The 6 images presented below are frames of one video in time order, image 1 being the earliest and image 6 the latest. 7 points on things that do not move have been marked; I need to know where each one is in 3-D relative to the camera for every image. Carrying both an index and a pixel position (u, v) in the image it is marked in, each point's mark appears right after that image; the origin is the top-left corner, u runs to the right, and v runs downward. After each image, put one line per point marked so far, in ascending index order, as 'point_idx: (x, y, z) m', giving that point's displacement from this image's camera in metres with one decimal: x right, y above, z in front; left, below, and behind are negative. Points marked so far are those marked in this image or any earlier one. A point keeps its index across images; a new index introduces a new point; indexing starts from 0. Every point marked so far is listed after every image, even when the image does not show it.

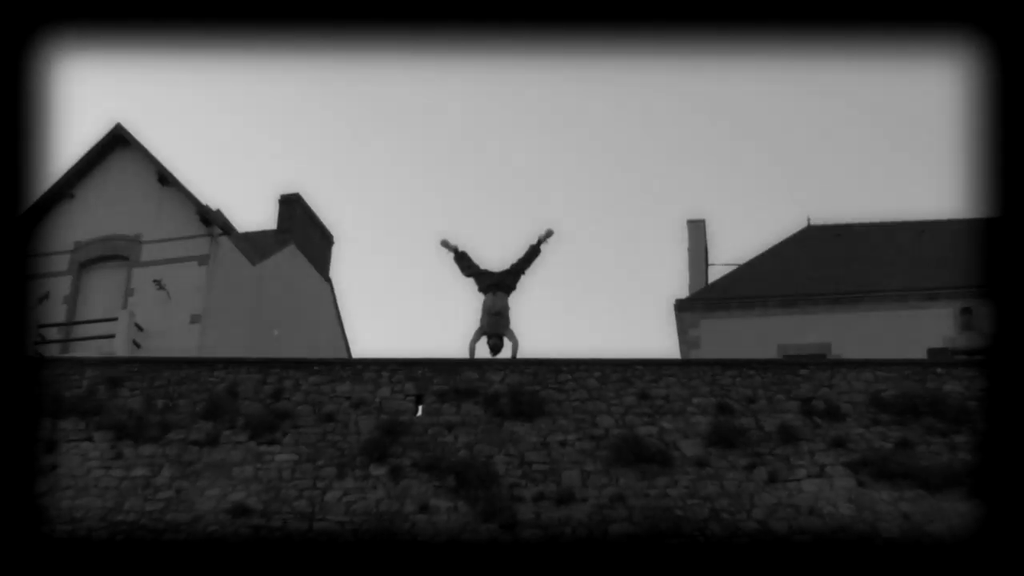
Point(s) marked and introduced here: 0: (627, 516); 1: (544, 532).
0: (+1.3, -2.6, +13.1) m
1: (+0.4, -2.8, +13.0) m
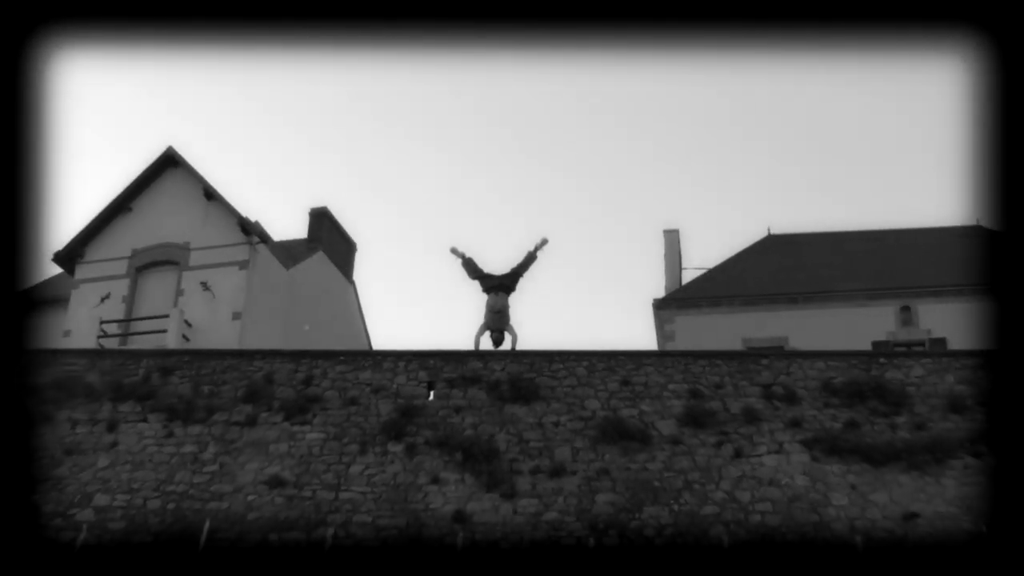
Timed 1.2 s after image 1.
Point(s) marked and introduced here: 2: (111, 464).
0: (+1.3, -2.6, +15.1) m
1: (+0.4, -2.8, +15.0) m
2: (-5.6, -2.4, +15.9) m
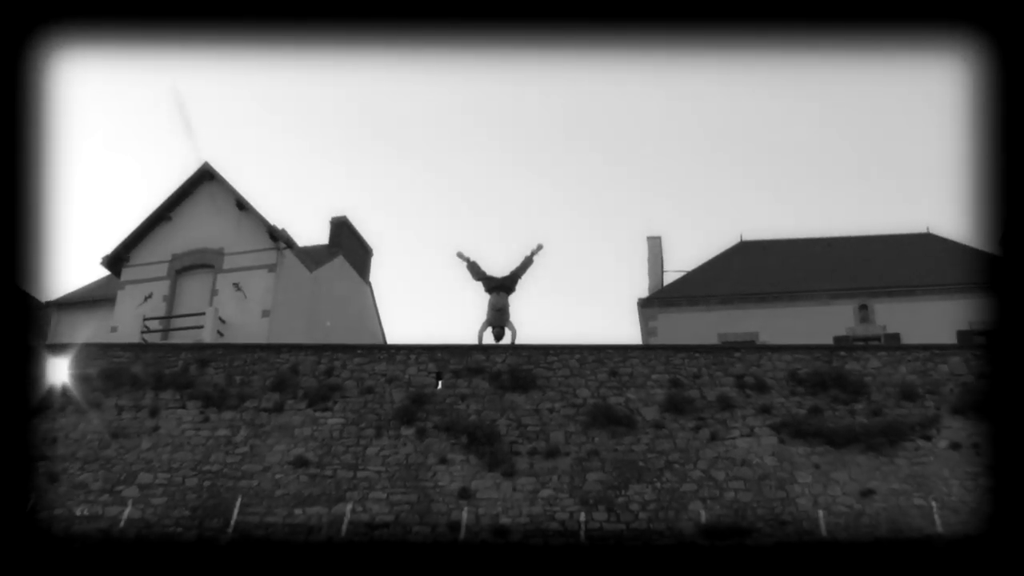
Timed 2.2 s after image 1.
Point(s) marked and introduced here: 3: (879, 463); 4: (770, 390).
0: (+1.3, -2.6, +17.0) m
1: (+0.4, -2.8, +16.9) m
2: (-5.6, -2.4, +17.7) m
3: (+5.4, -2.5, +16.7) m
4: (+4.0, -1.6, +17.7) m
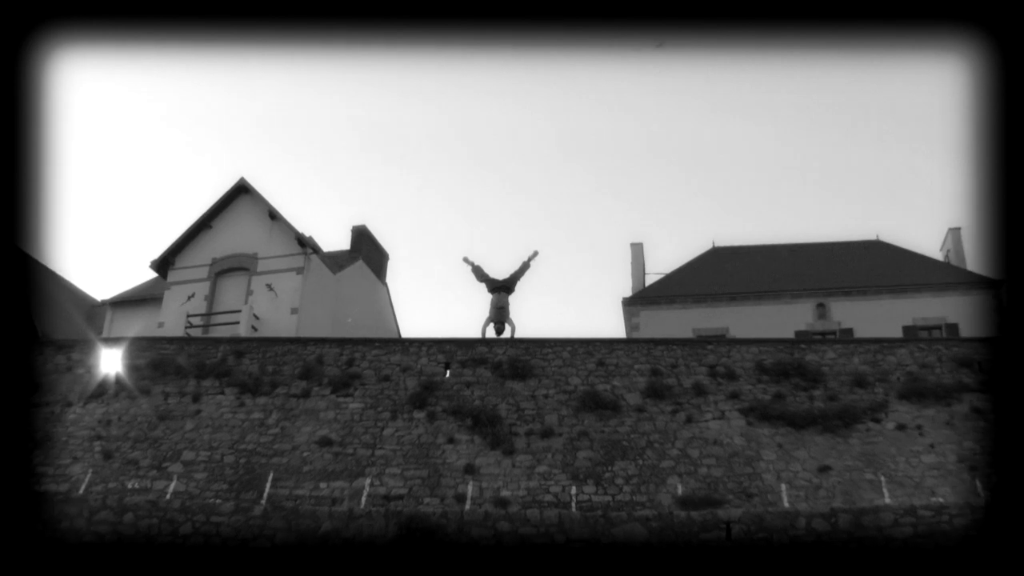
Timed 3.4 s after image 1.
0: (+1.3, -2.6, +19.3) m
1: (+0.3, -2.8, +19.2) m
2: (-5.6, -2.4, +20.1) m
3: (+5.3, -2.6, +19.0) m
4: (+4.0, -1.6, +20.0) m
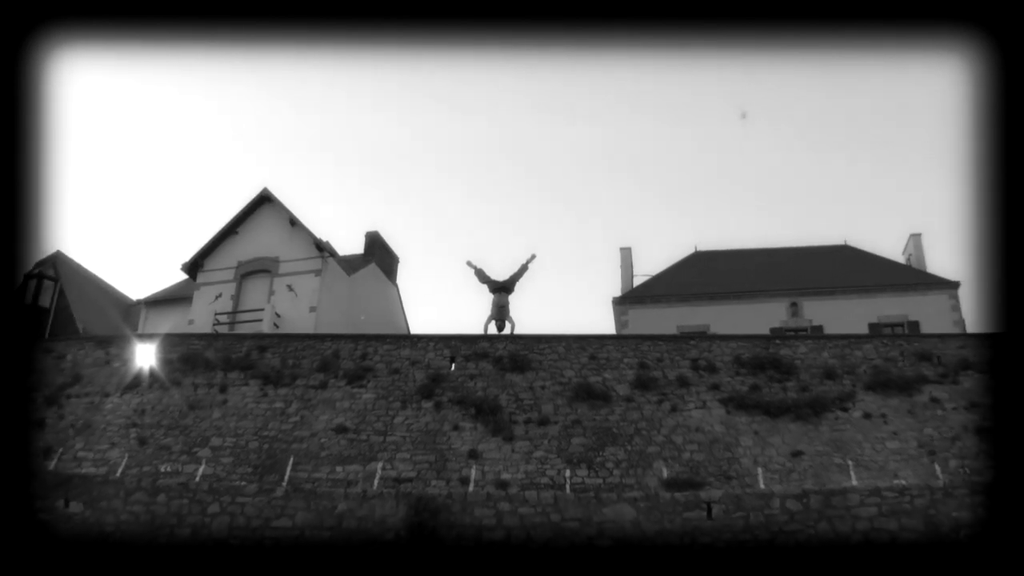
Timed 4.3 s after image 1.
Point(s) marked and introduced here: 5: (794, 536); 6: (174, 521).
0: (+1.3, -2.7, +21.1) m
1: (+0.3, -2.8, +21.0) m
2: (-5.6, -2.4, +22.0) m
3: (+5.3, -2.6, +20.8) m
4: (+4.0, -1.6, +21.8) m
5: (+4.6, -4.1, +18.7) m
6: (-5.8, -4.0, +19.8) m
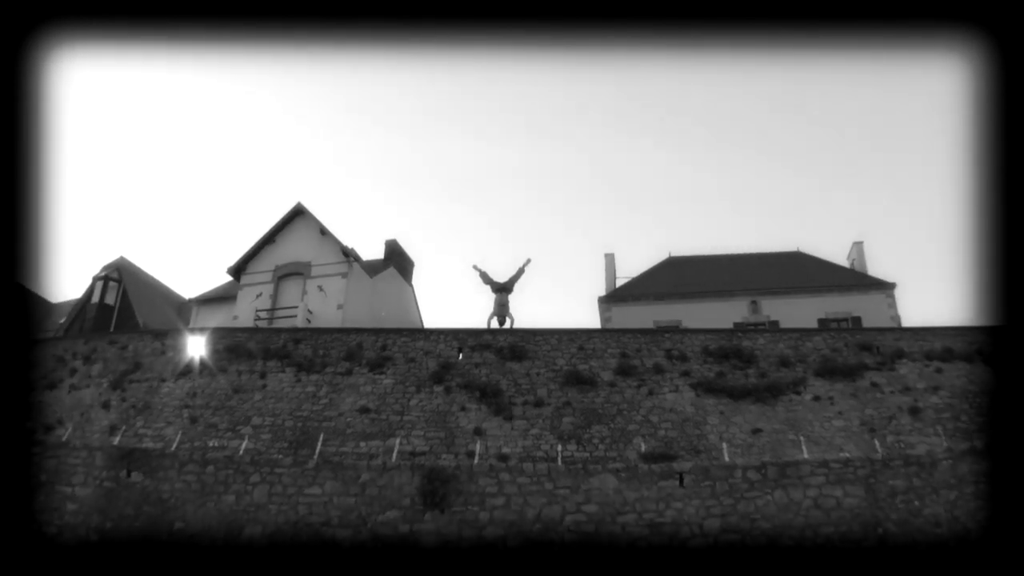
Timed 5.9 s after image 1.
0: (+1.3, -2.7, +24.5) m
1: (+0.3, -2.8, +24.5) m
2: (-5.6, -2.5, +25.5) m
3: (+5.3, -2.6, +24.2) m
4: (+4.0, -1.6, +25.2) m
5: (+4.6, -4.1, +22.1) m
6: (-5.9, -4.0, +23.3) m
